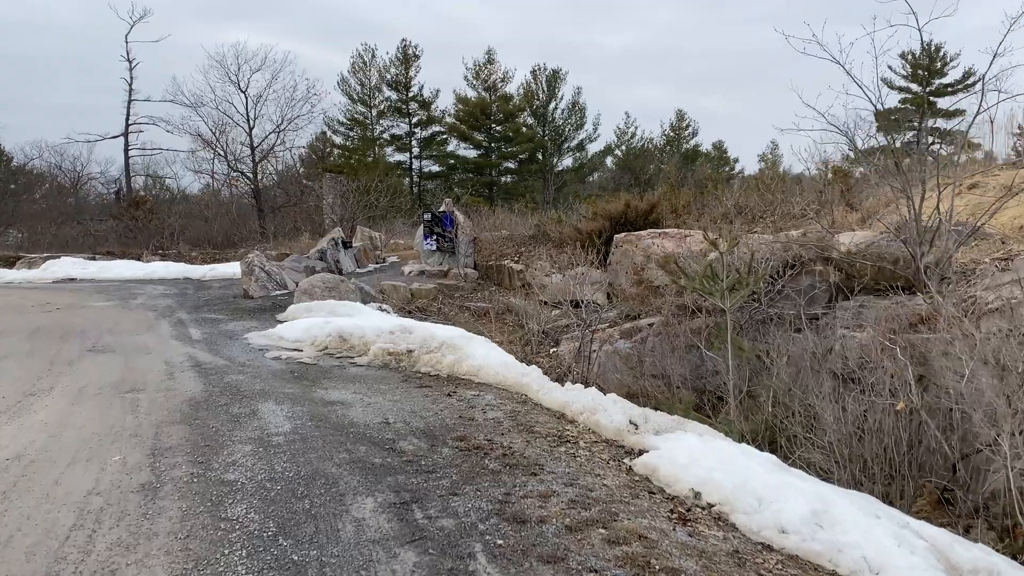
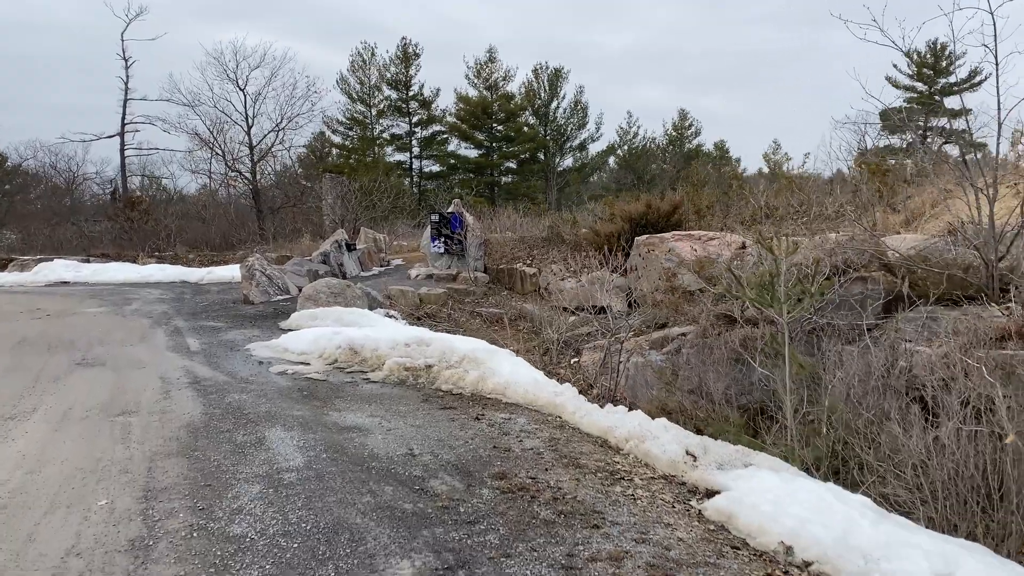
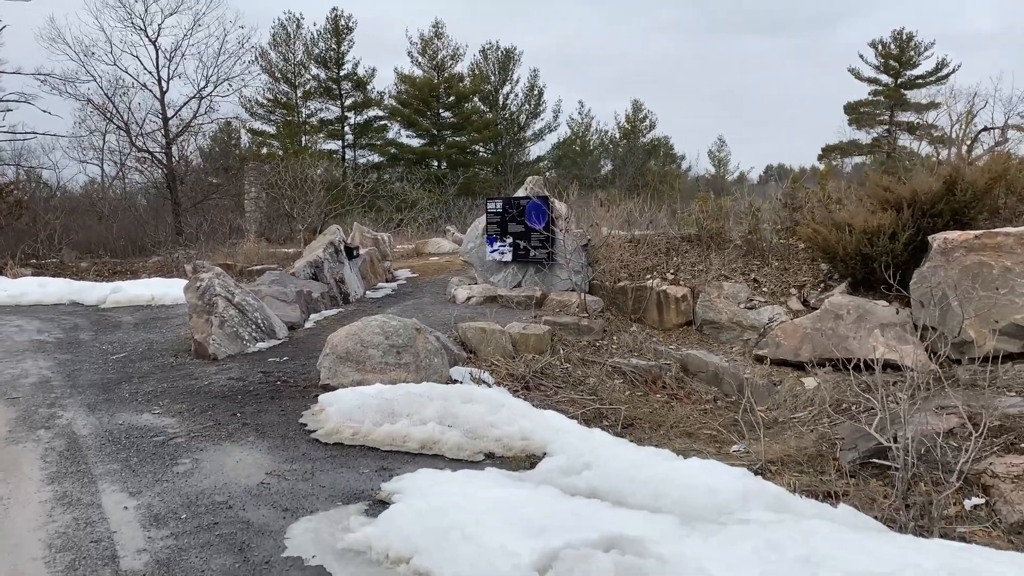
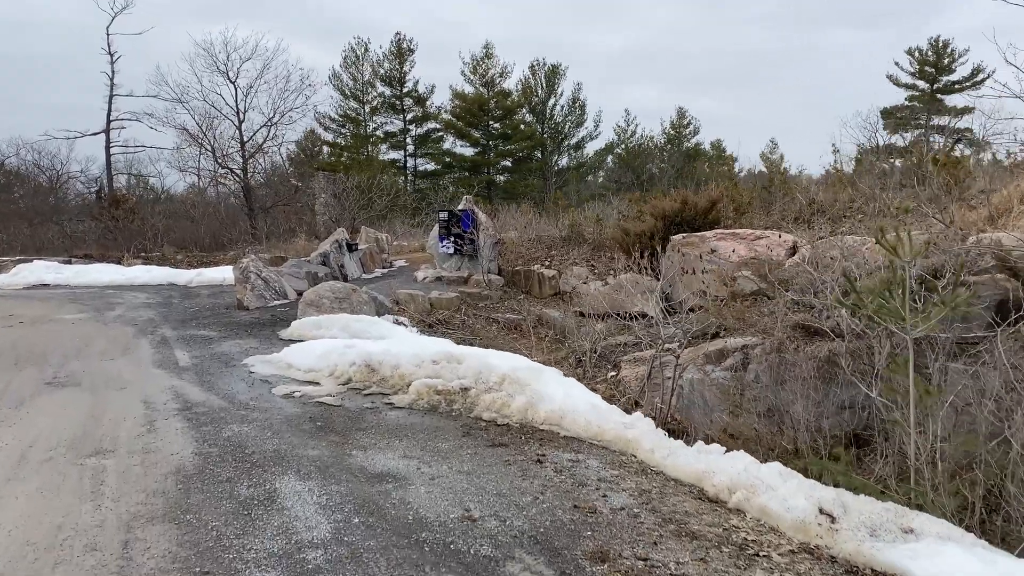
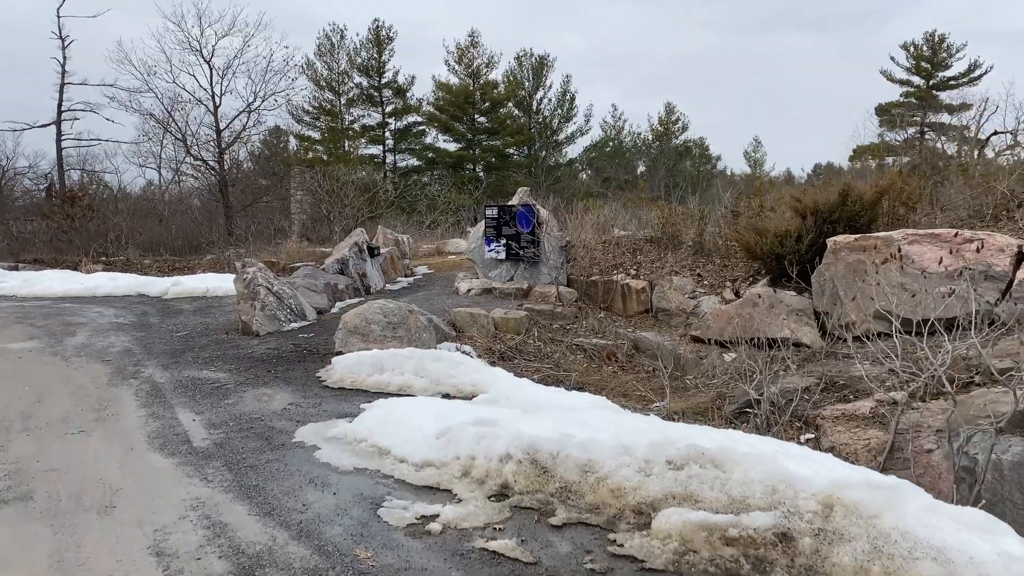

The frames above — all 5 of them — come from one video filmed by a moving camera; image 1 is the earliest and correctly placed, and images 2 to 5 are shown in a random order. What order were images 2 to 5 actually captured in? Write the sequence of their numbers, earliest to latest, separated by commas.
2, 4, 5, 3
